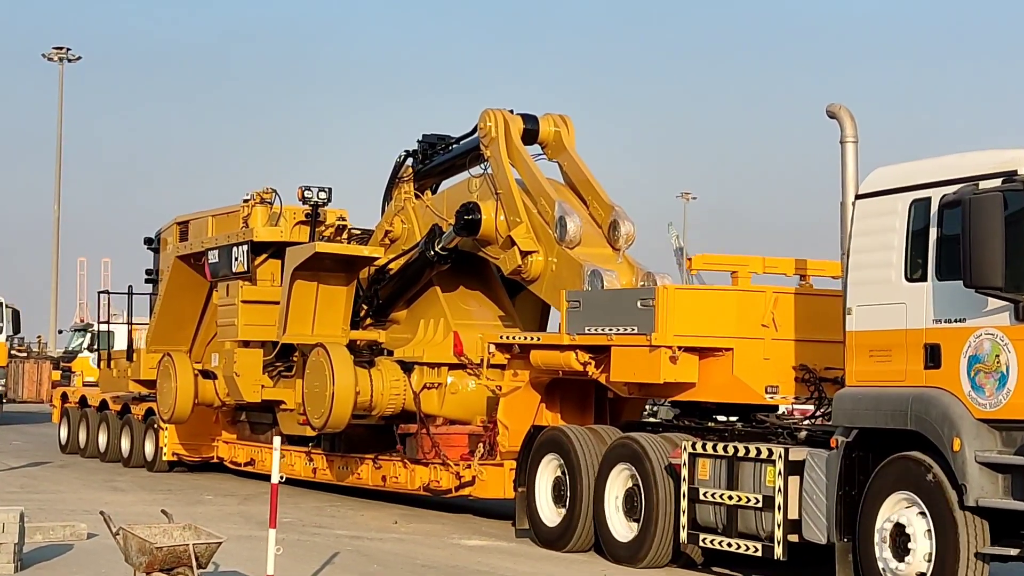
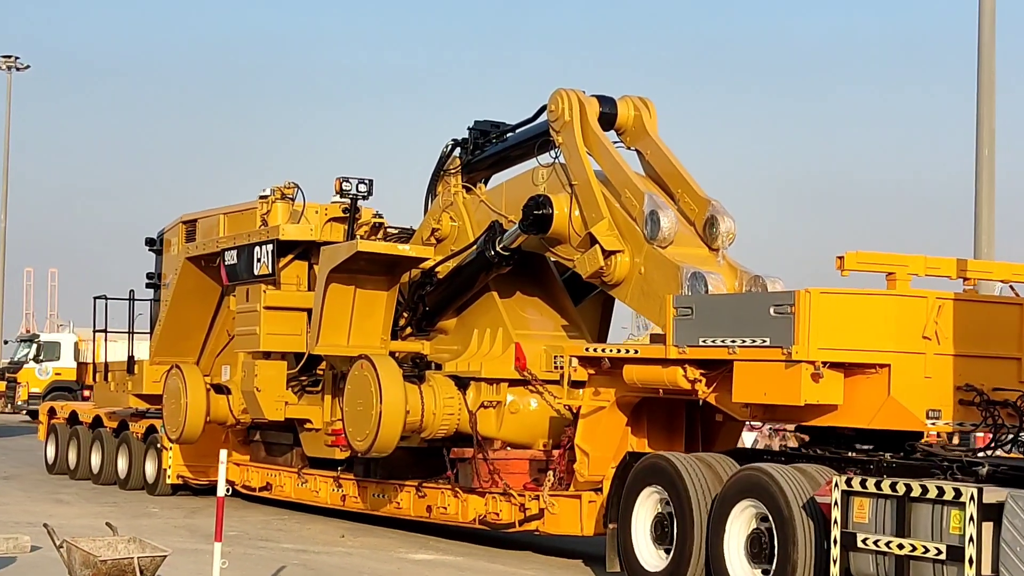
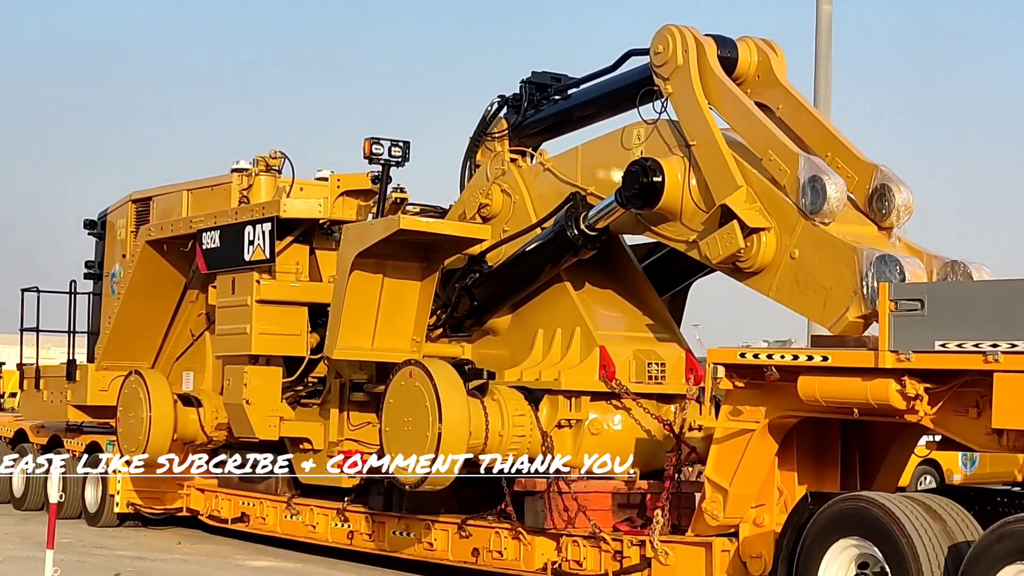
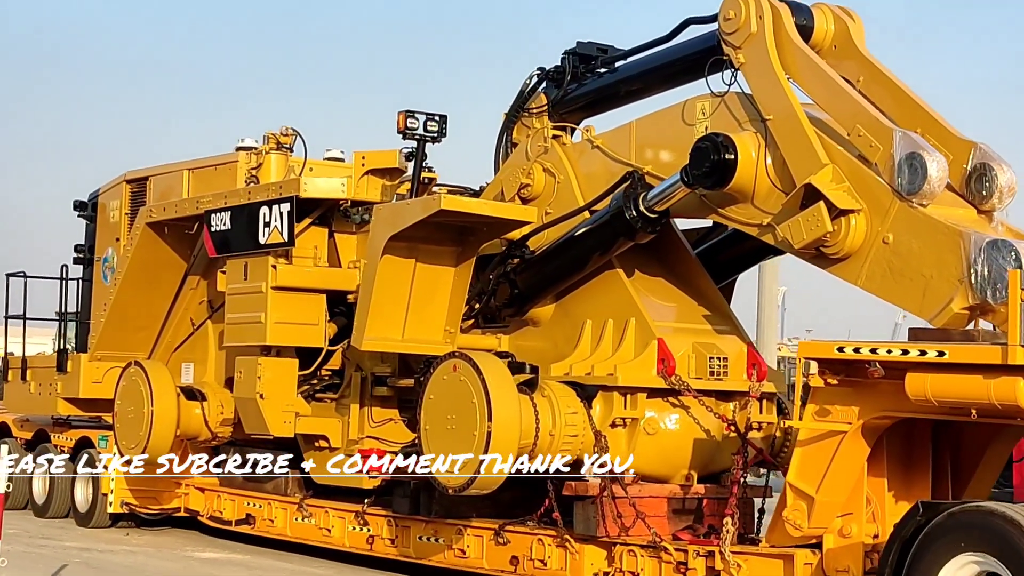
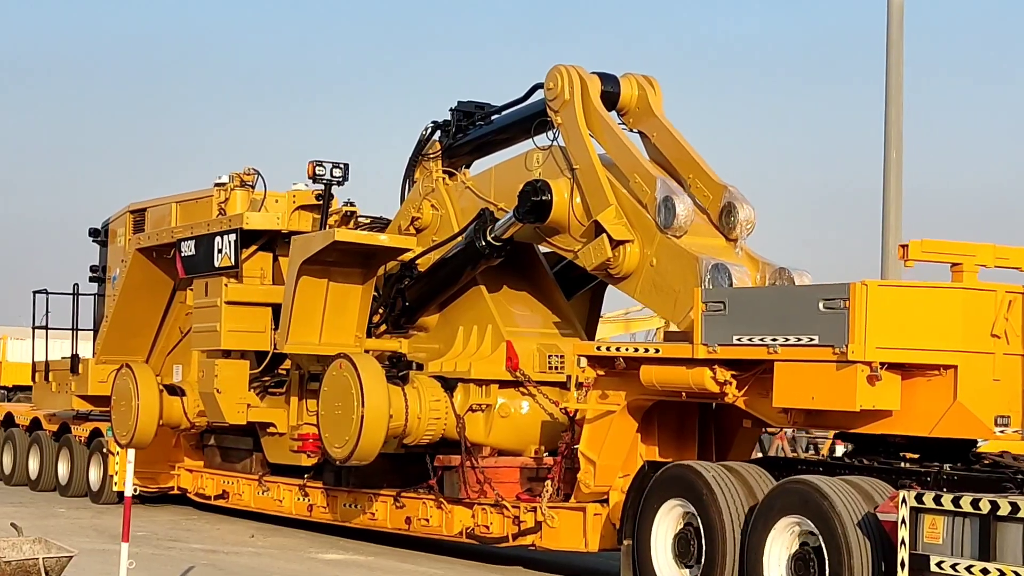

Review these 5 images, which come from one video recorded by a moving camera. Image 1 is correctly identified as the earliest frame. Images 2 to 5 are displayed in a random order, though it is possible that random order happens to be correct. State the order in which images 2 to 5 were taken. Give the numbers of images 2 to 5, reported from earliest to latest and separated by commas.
2, 5, 3, 4
